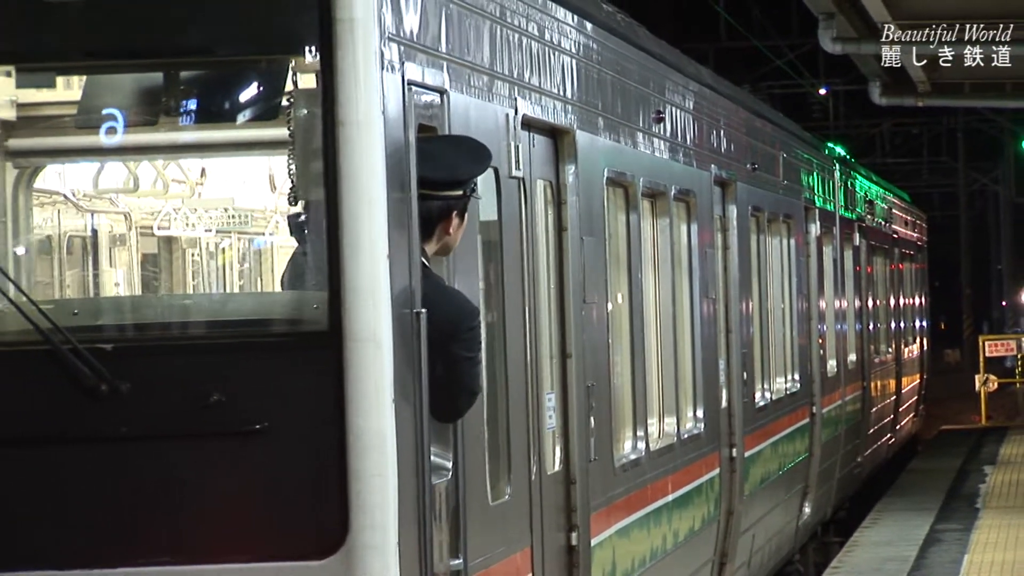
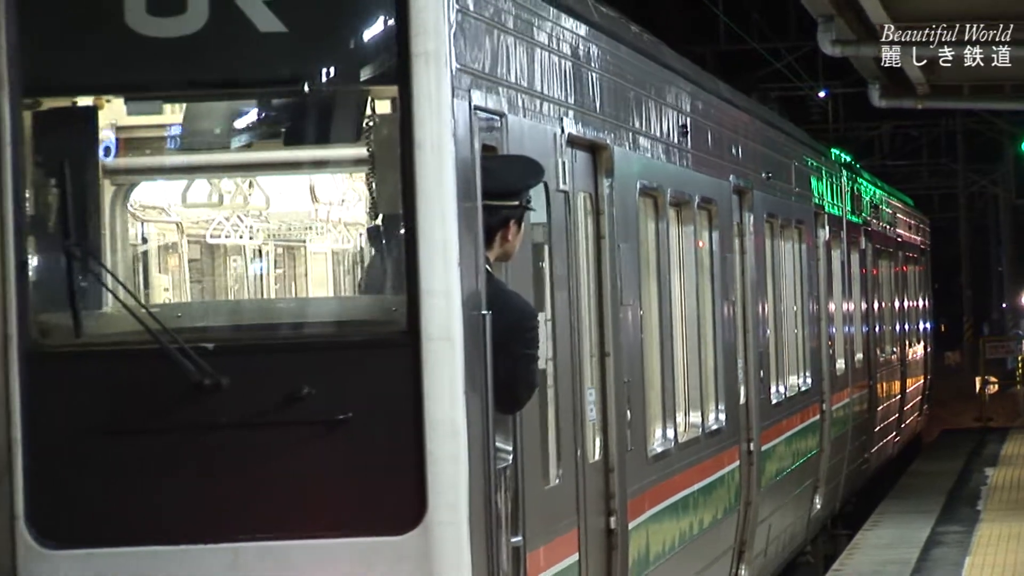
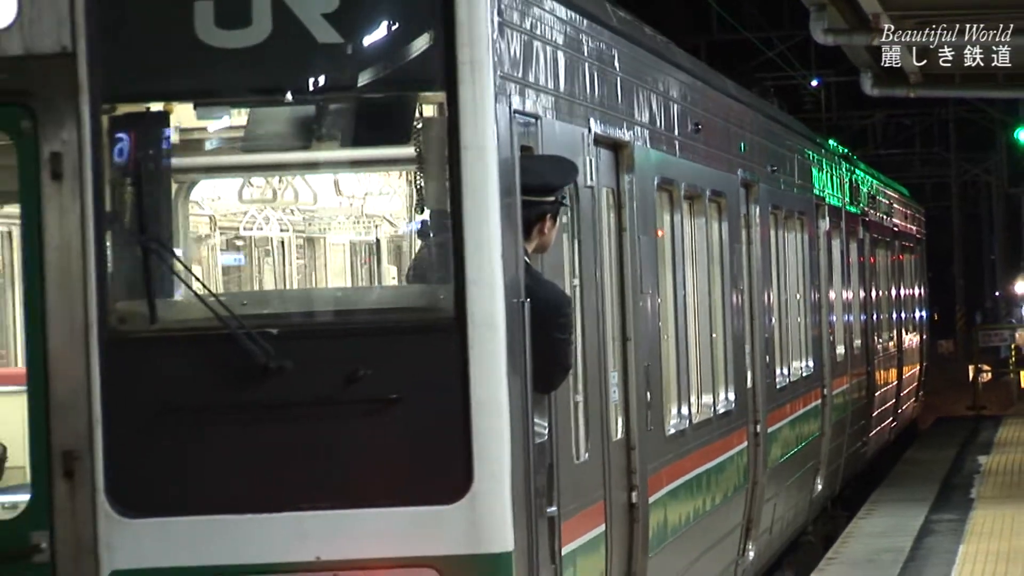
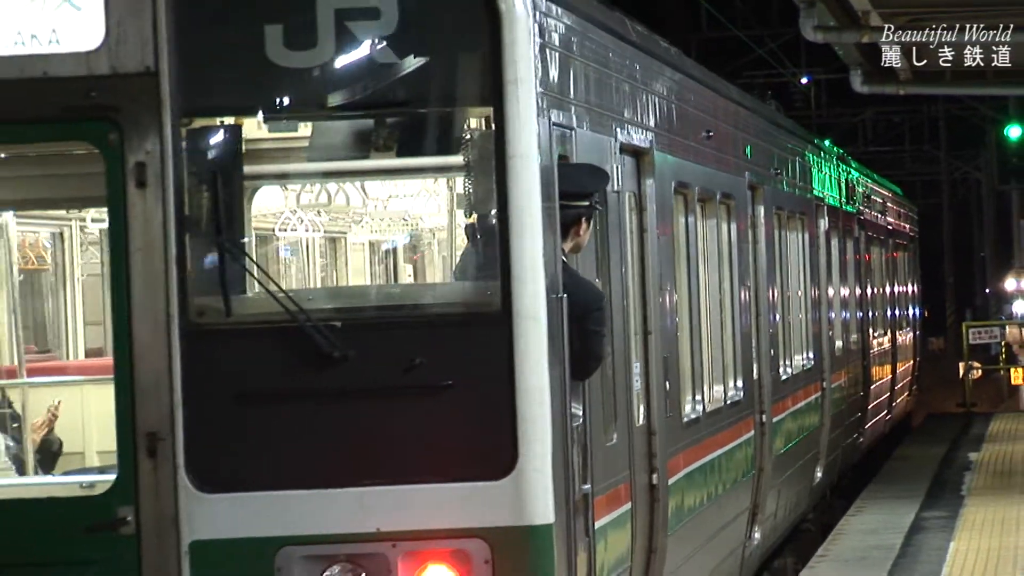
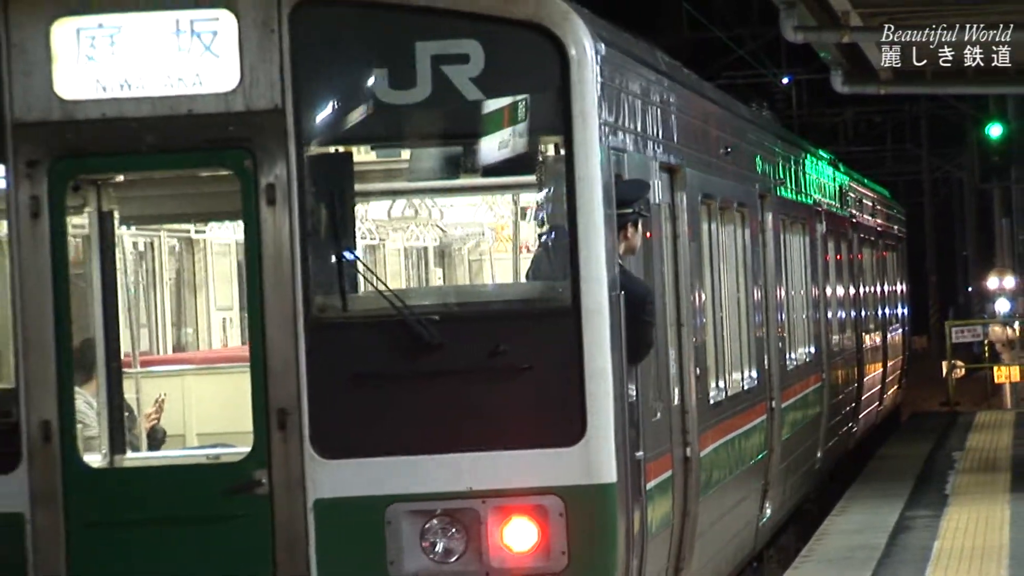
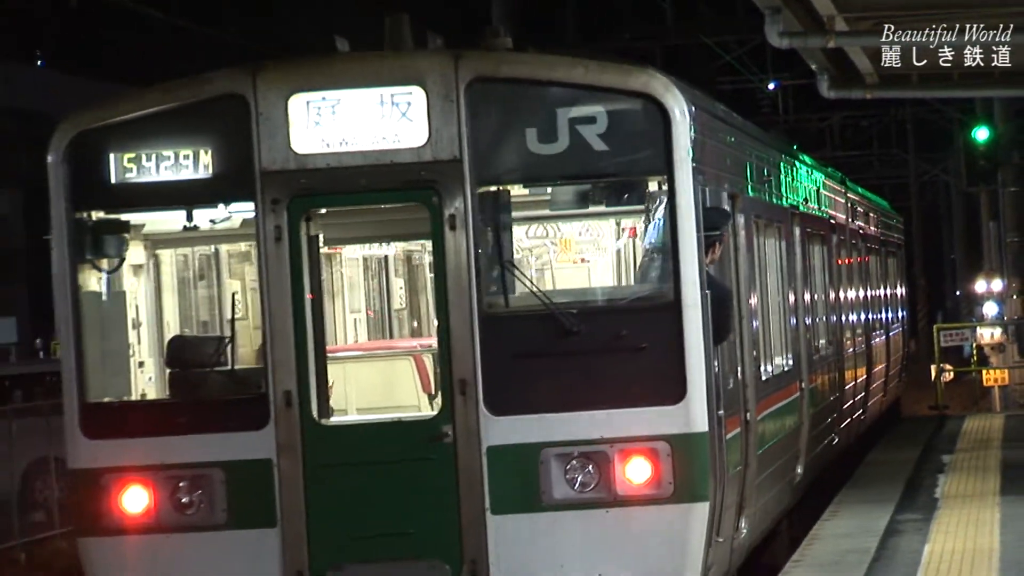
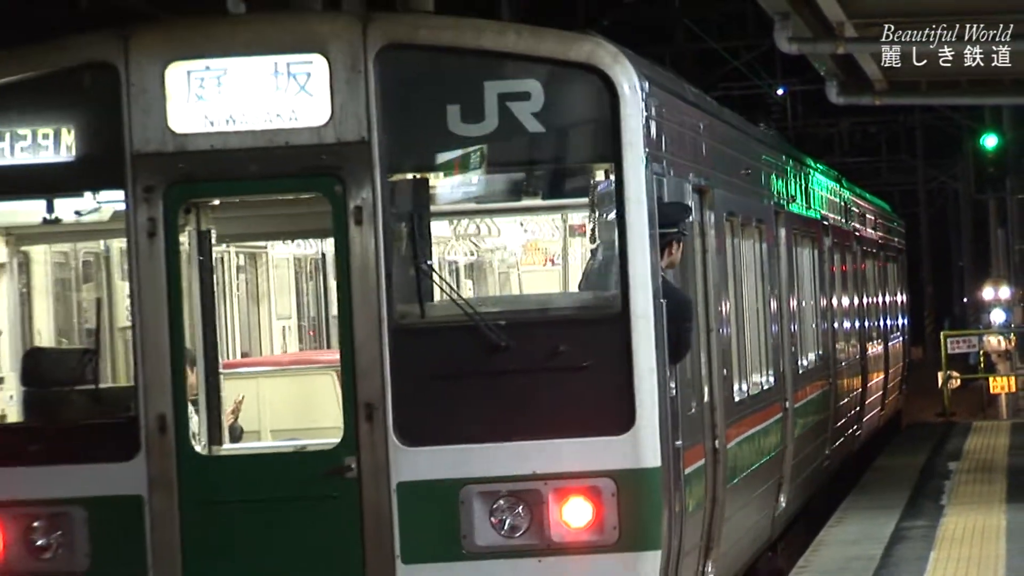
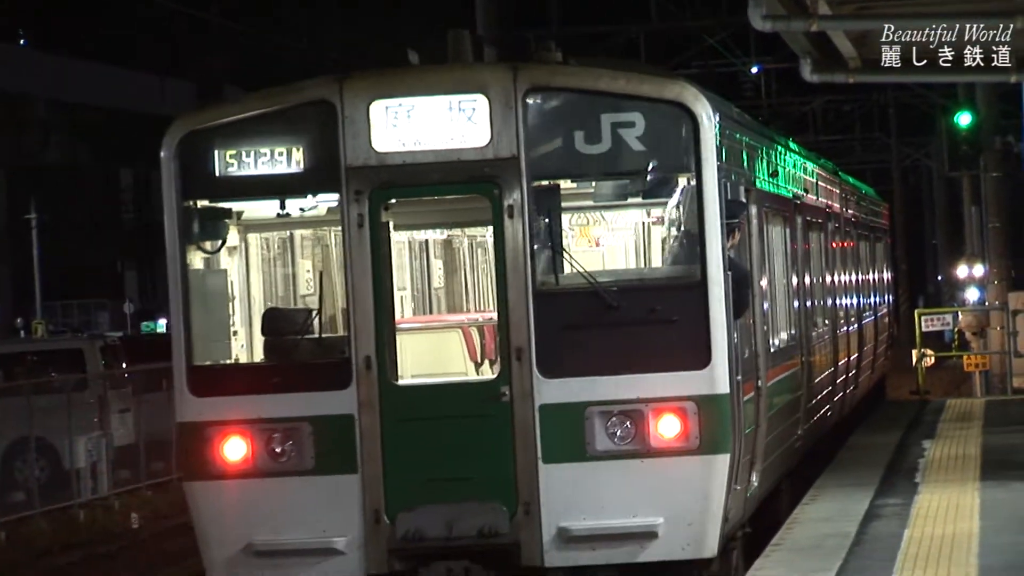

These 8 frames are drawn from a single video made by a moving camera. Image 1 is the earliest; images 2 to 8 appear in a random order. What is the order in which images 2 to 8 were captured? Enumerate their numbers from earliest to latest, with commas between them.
2, 3, 4, 5, 7, 6, 8
